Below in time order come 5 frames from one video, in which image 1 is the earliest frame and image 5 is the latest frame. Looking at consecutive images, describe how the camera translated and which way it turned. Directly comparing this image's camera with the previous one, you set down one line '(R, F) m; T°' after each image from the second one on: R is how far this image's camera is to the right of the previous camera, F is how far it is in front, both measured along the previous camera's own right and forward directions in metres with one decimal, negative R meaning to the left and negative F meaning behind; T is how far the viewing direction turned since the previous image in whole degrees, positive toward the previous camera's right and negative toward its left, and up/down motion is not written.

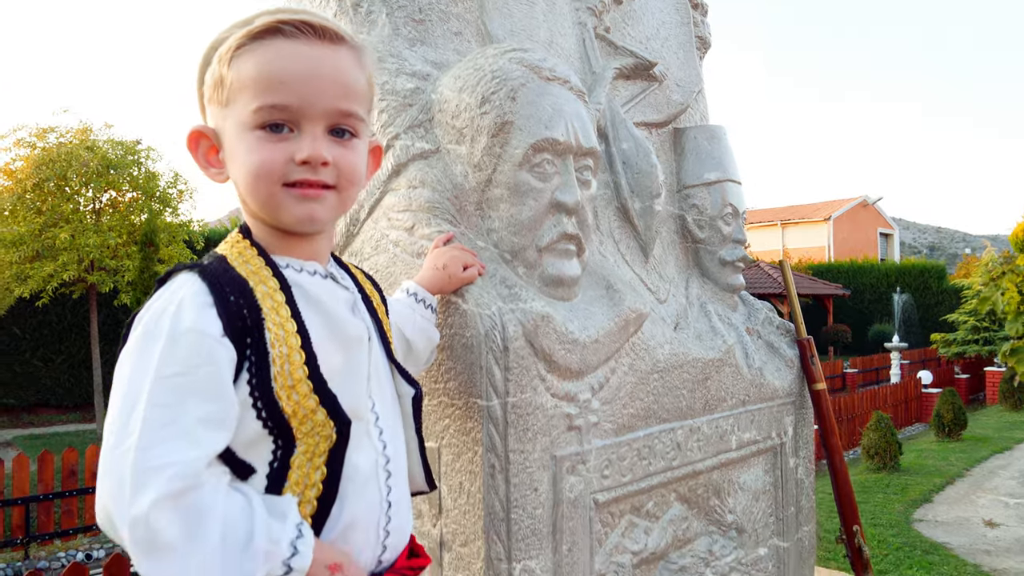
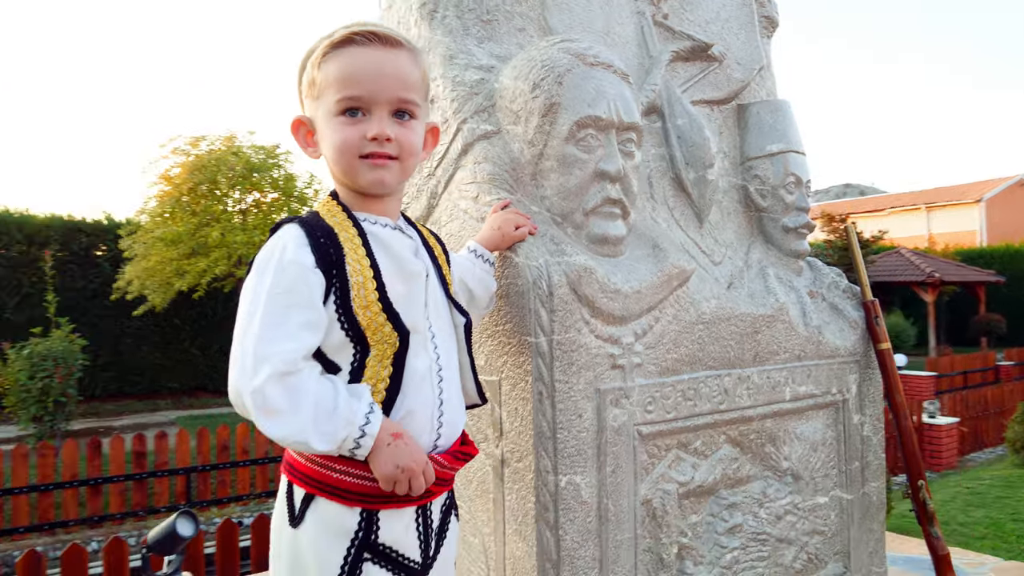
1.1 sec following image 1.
(+0.1, -0.2) m; -9°
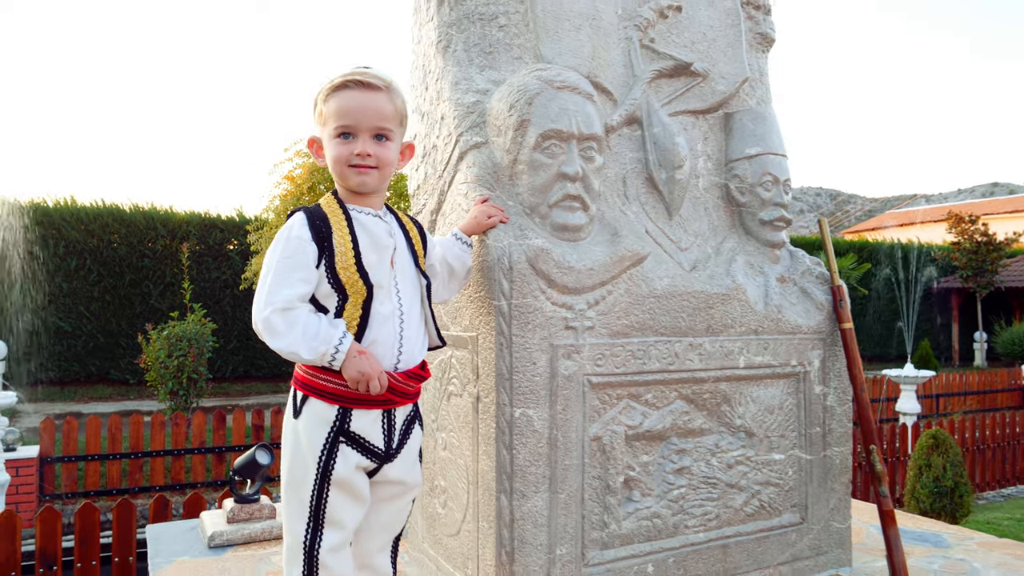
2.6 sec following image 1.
(+0.3, -0.4) m; -8°
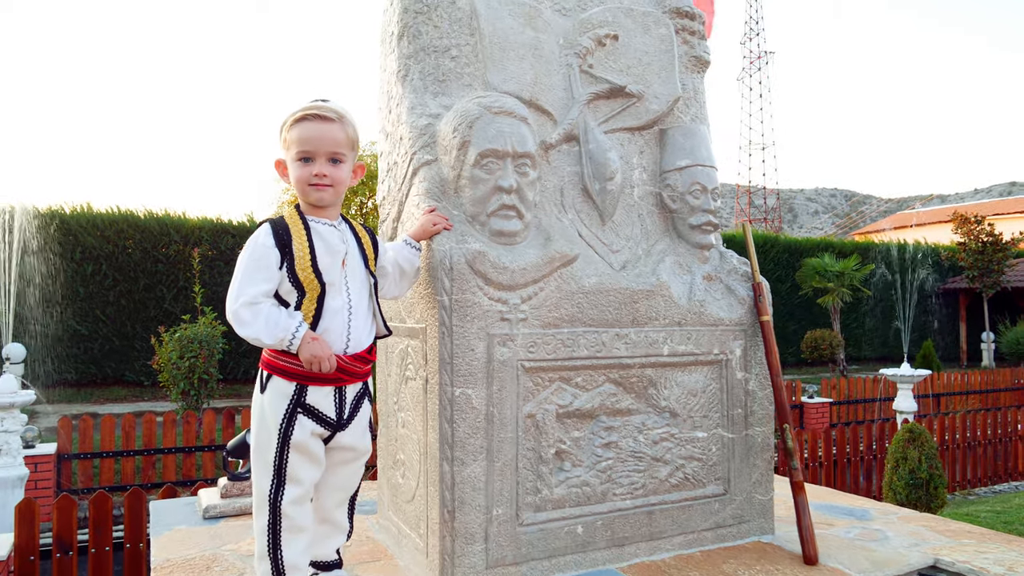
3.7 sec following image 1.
(+0.2, -0.3) m; -1°
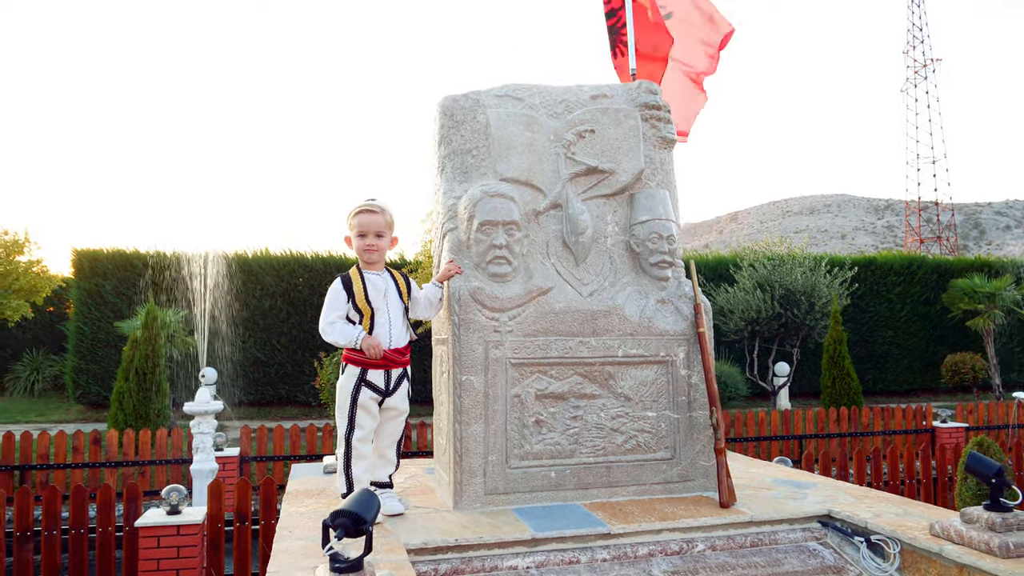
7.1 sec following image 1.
(+0.7, -1.1) m; -11°
